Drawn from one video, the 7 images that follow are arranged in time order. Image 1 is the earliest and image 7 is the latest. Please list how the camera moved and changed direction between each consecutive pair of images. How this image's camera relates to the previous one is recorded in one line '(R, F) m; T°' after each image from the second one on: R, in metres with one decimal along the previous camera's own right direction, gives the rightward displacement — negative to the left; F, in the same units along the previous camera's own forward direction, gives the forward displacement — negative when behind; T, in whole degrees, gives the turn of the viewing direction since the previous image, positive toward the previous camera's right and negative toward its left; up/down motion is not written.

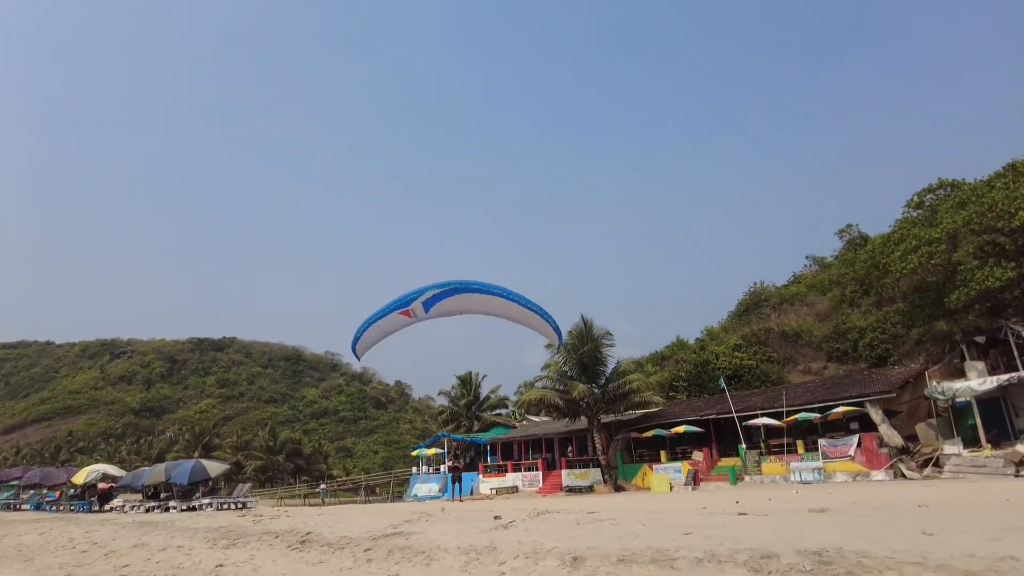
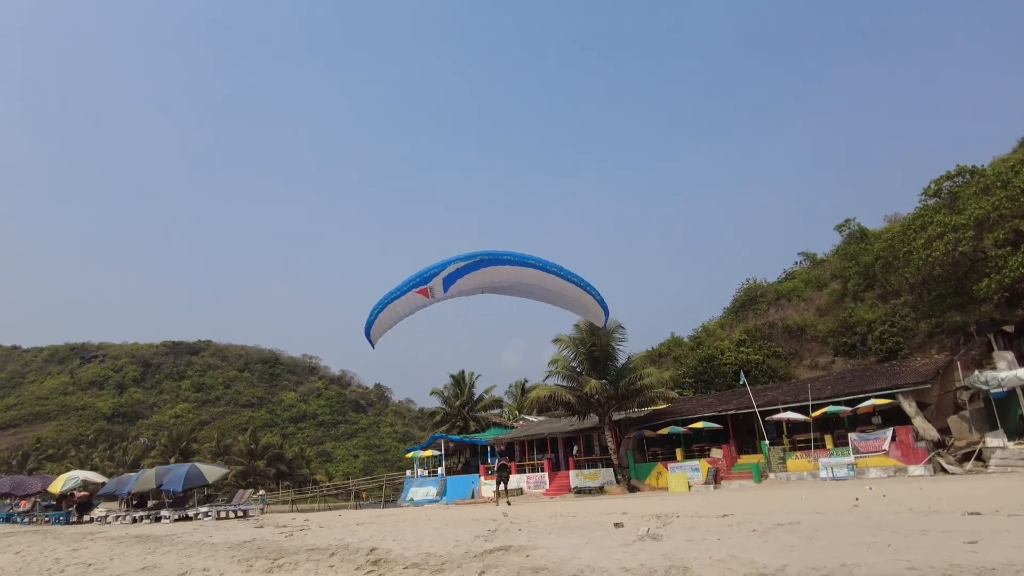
(-1.0, +1.2) m; +2°
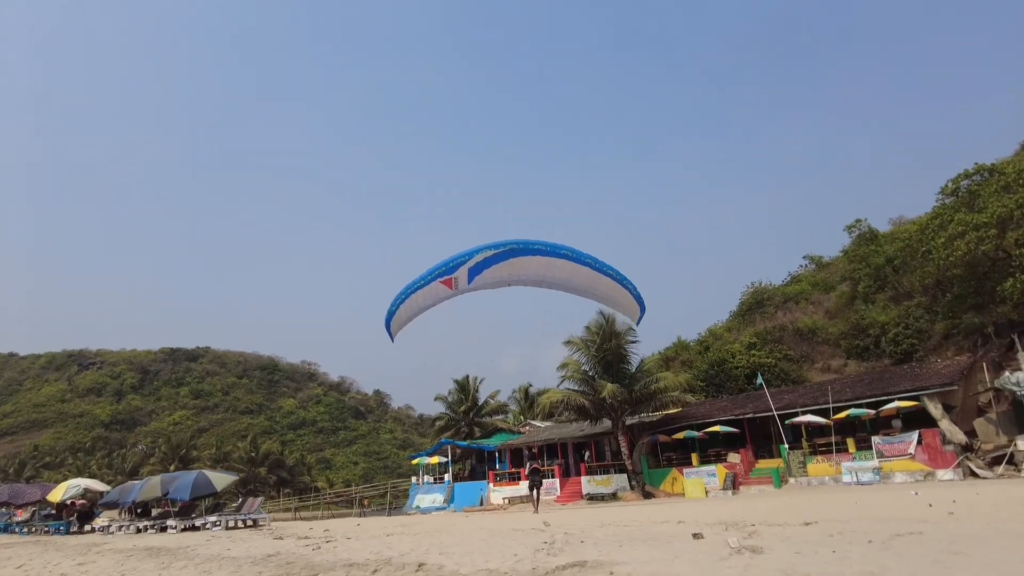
(-0.4, +0.5) m; 0°
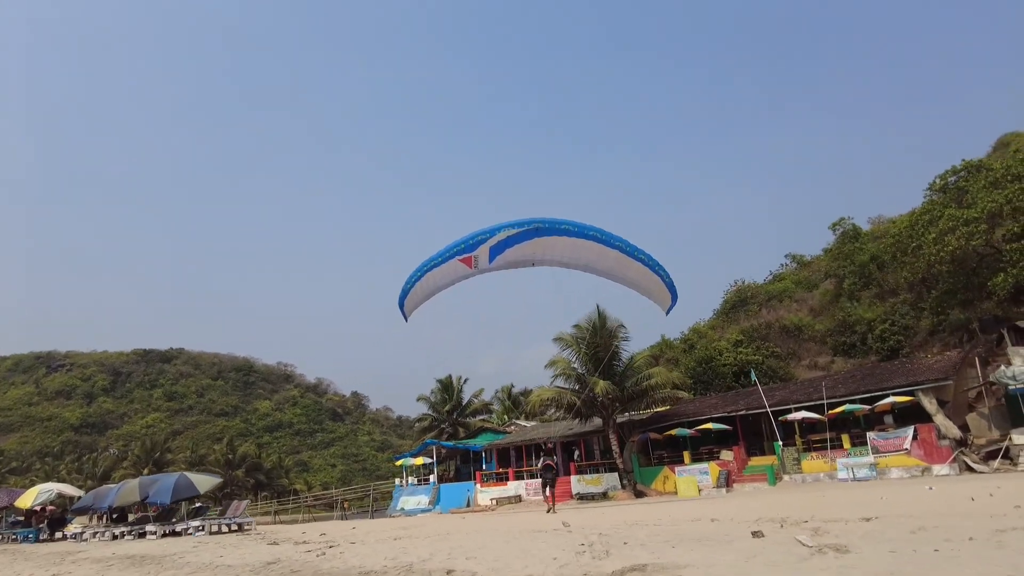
(-0.4, +0.4) m; +2°
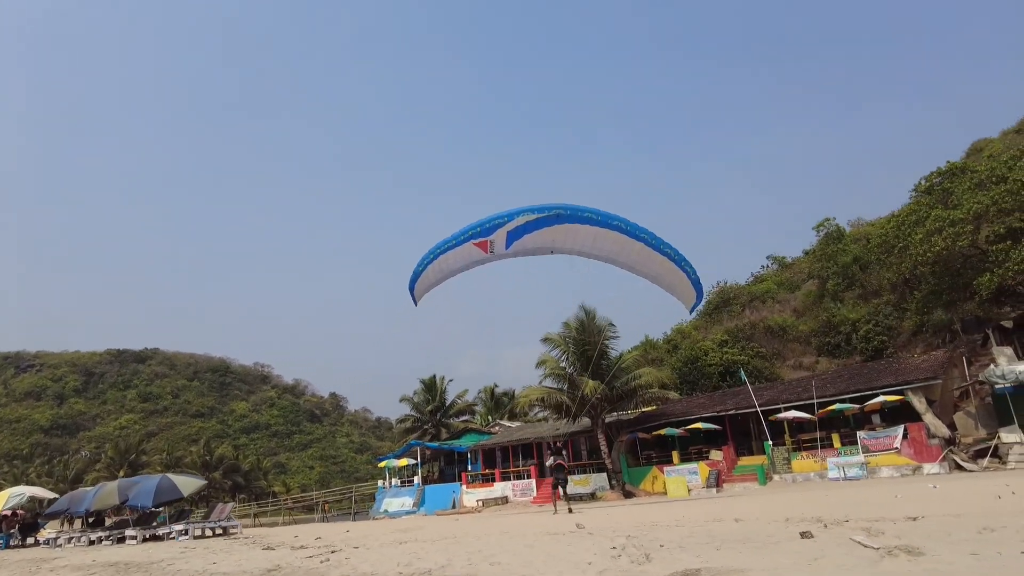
(-0.3, +0.3) m; +2°
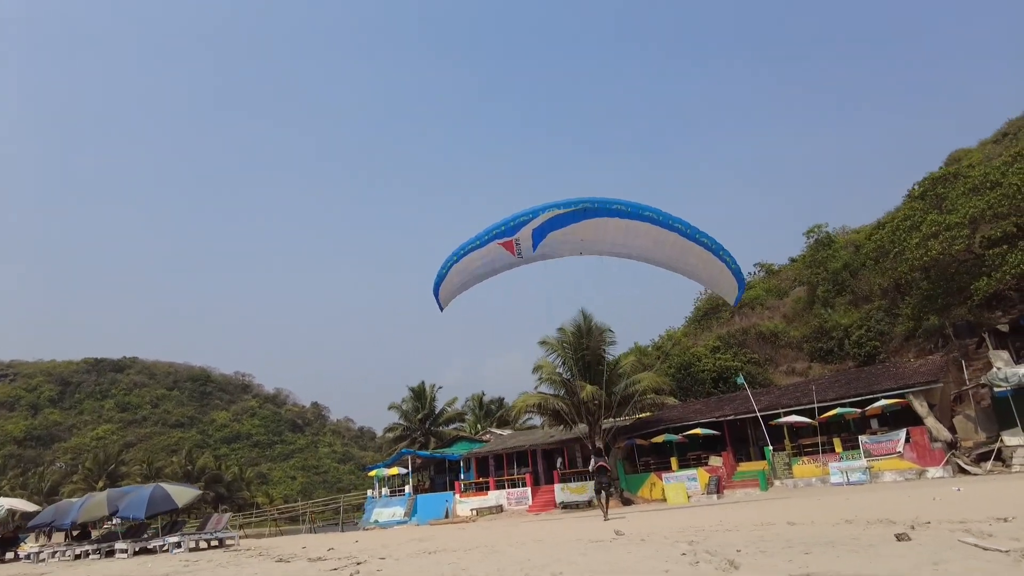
(-0.4, +0.3) m; +2°
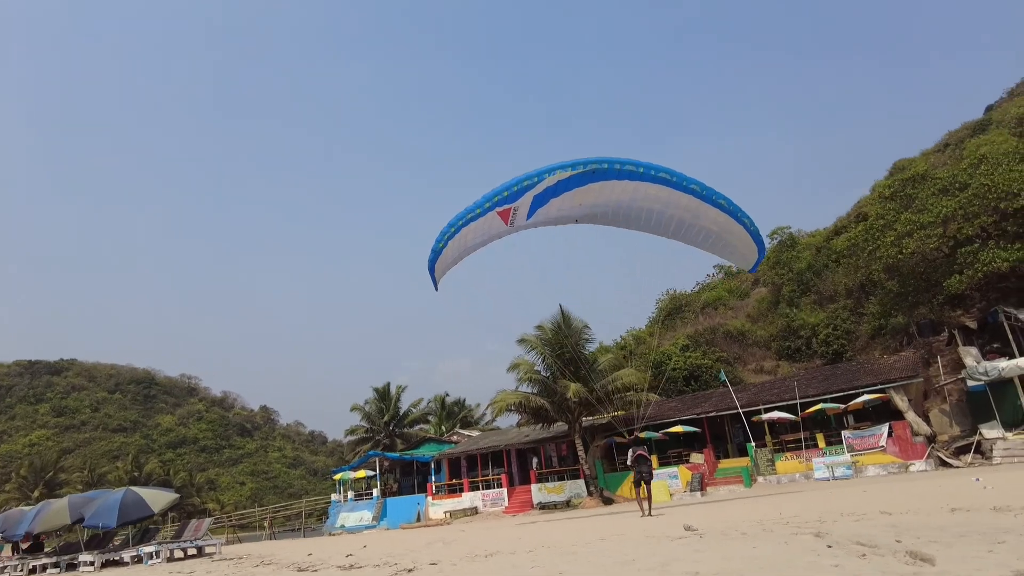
(-0.8, +0.6) m; +4°
